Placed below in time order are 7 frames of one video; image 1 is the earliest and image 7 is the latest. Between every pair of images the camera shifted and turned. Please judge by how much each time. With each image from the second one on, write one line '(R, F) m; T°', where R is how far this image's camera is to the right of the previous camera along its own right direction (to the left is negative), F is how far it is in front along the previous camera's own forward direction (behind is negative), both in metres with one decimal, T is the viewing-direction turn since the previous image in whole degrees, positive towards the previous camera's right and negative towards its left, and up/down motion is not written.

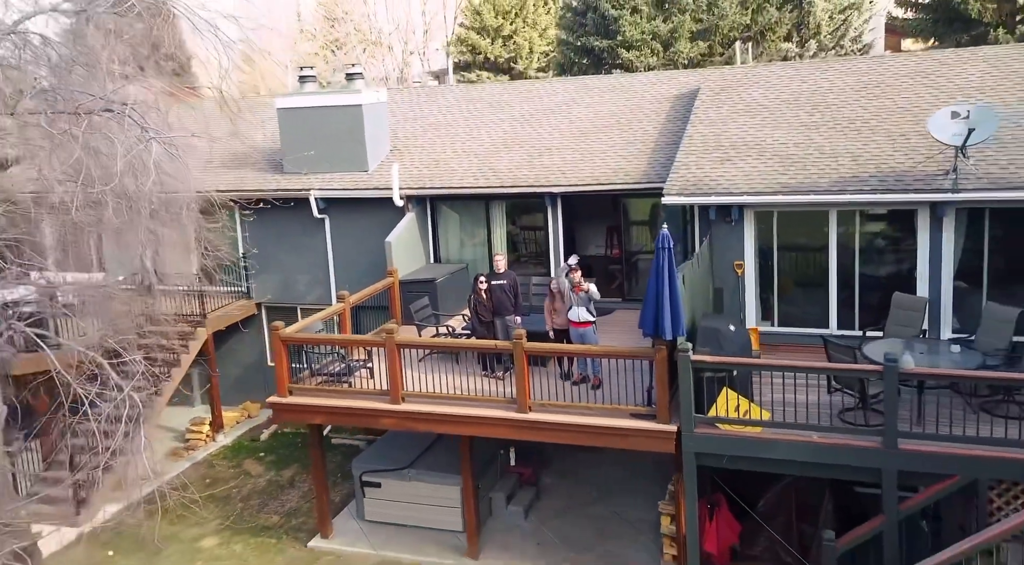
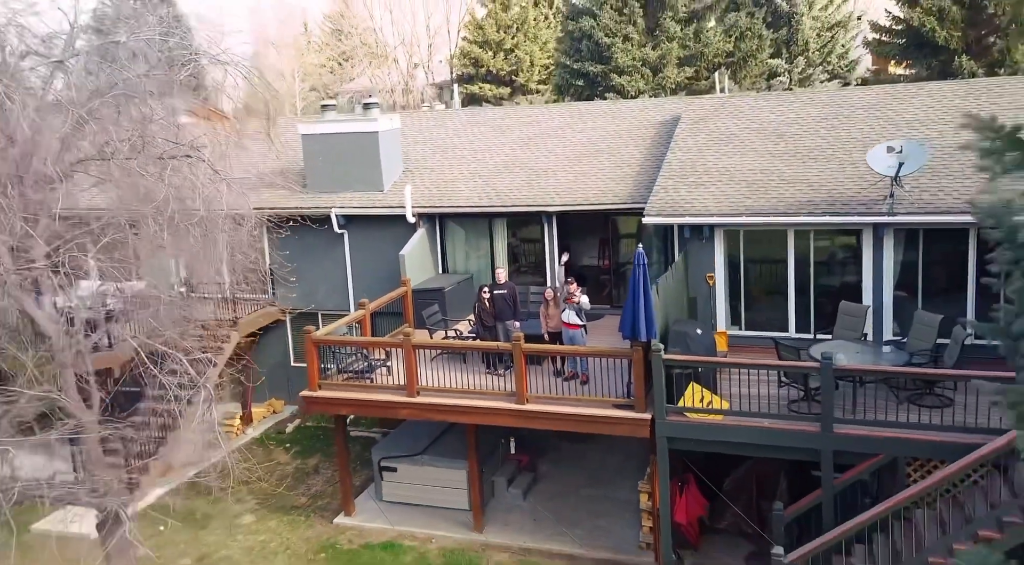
(0.0, -1.8) m; 0°
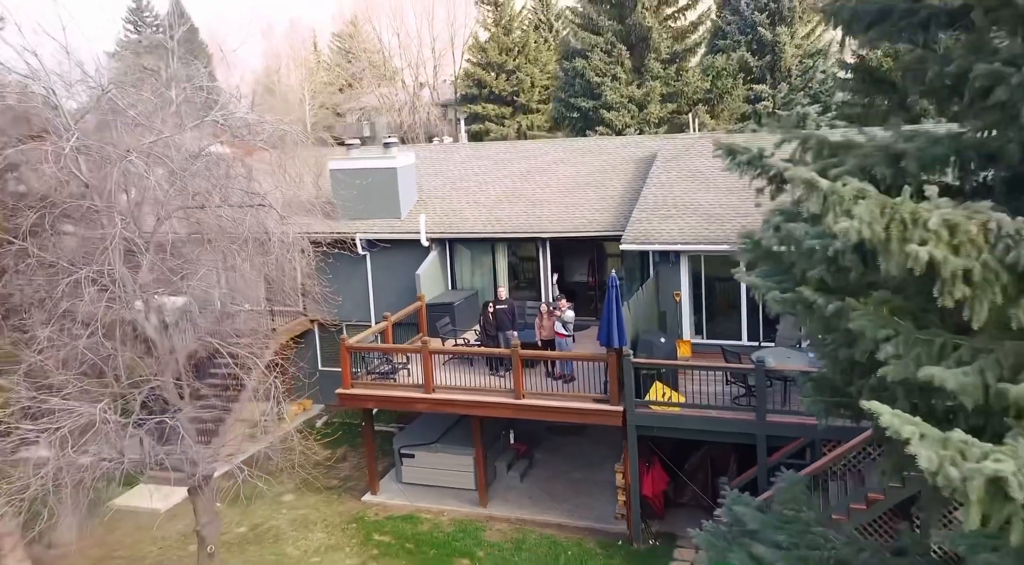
(+0.1, -2.7) m; 0°
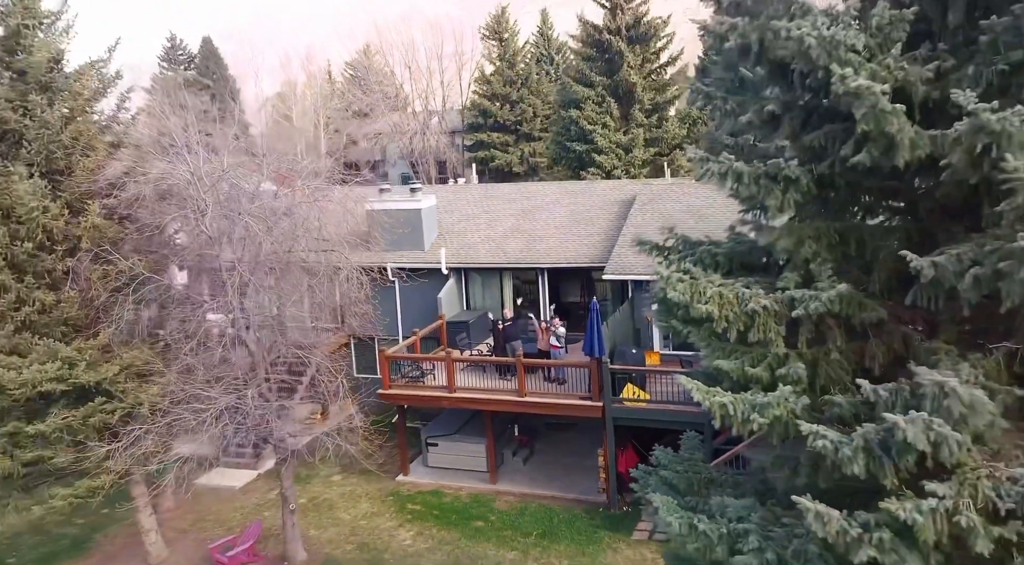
(0.0, -4.1) m; 0°
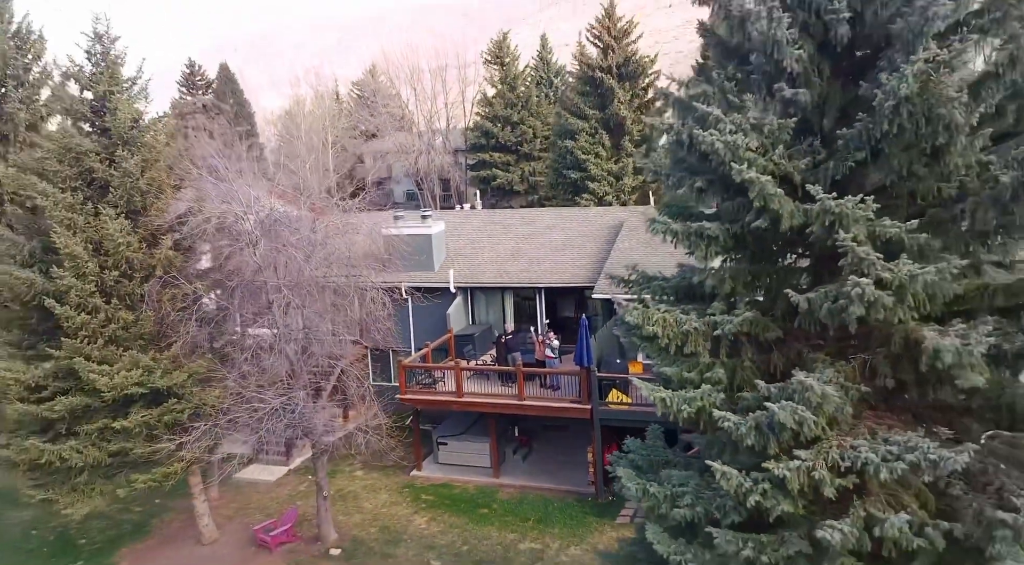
(0.0, -2.9) m; 0°
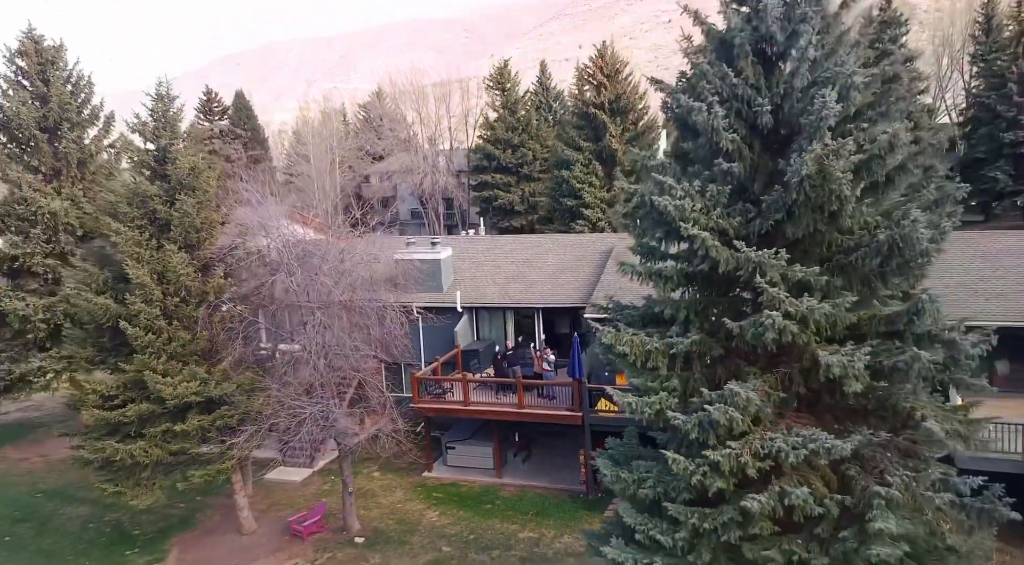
(0.0, -2.9) m; 0°
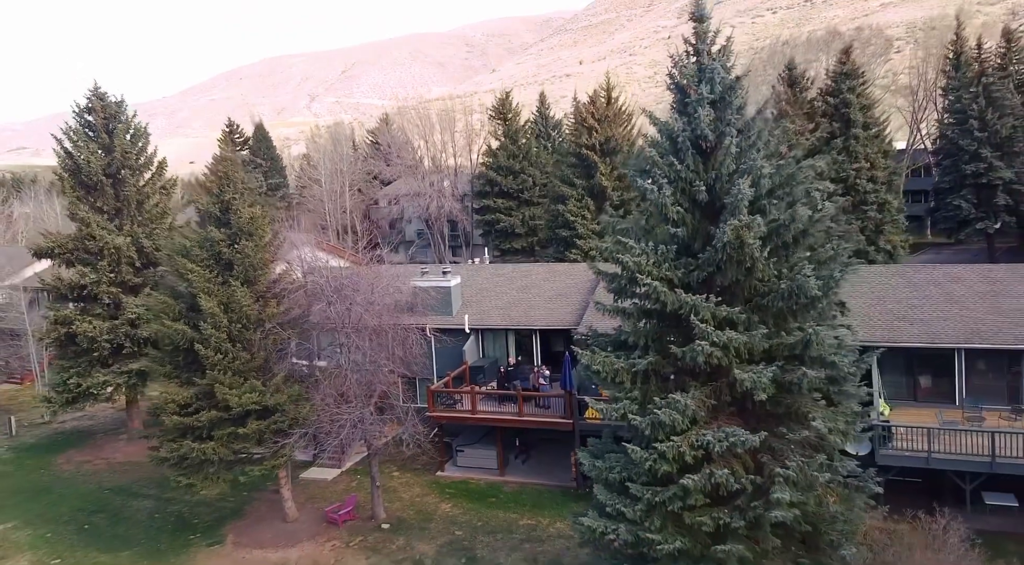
(0.0, -4.3) m; 0°
